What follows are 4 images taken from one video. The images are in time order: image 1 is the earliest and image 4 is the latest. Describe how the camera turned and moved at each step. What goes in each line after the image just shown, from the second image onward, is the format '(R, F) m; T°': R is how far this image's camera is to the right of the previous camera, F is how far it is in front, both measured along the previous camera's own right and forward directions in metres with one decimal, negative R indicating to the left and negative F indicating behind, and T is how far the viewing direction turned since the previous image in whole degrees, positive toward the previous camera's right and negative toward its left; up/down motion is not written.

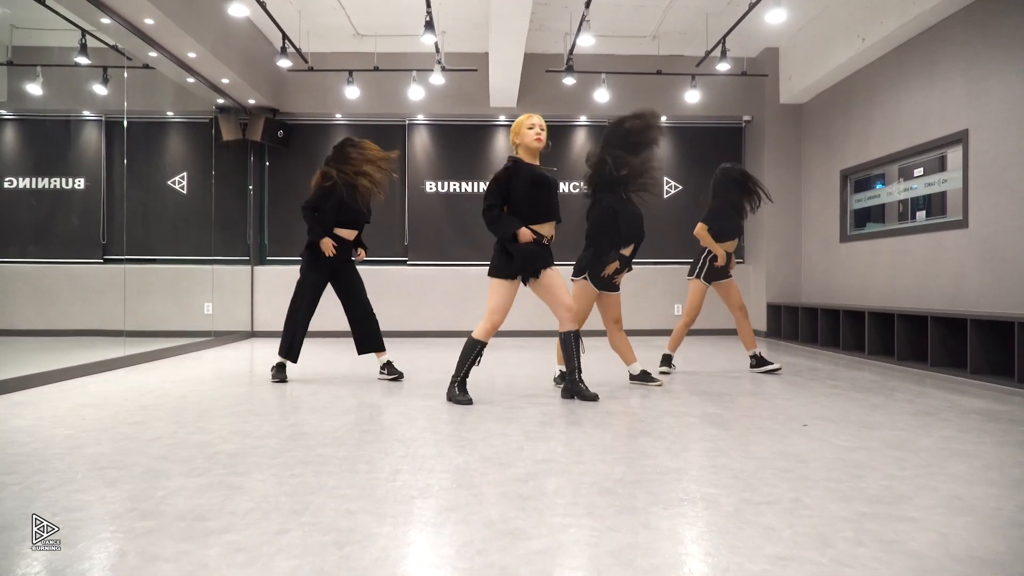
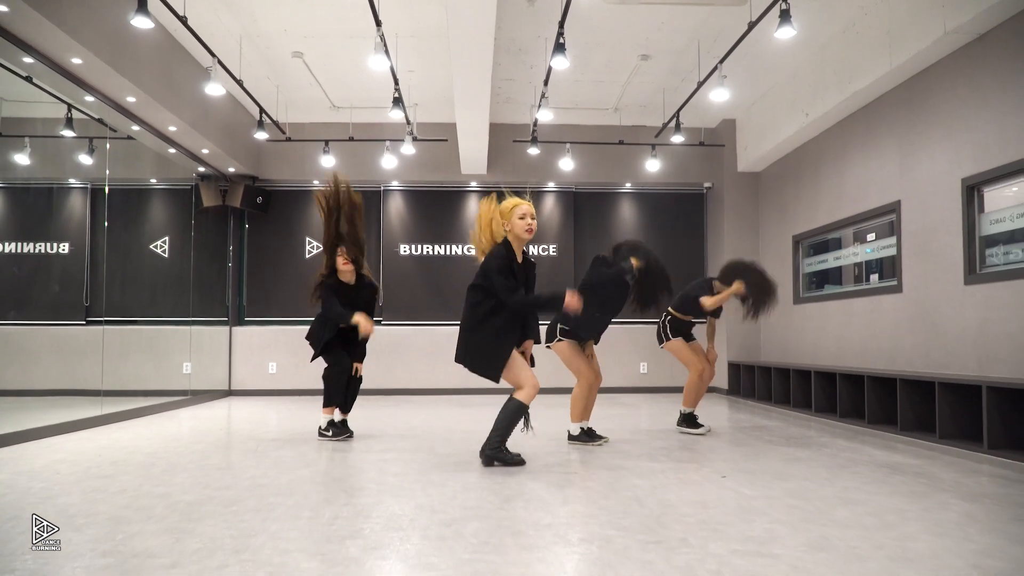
(+0.3, -0.4) m; +1°
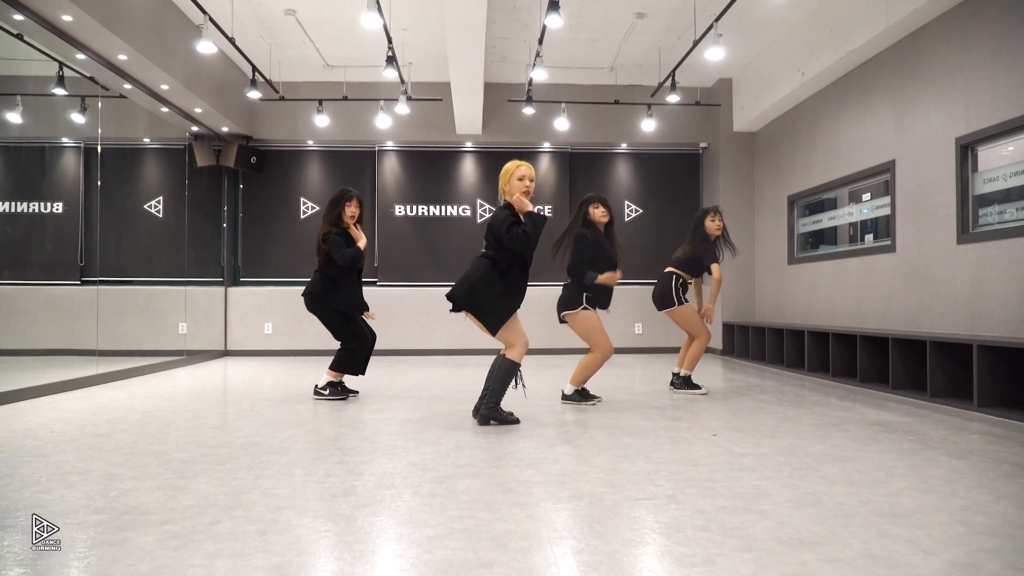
(0.0, 0.0) m; 0°
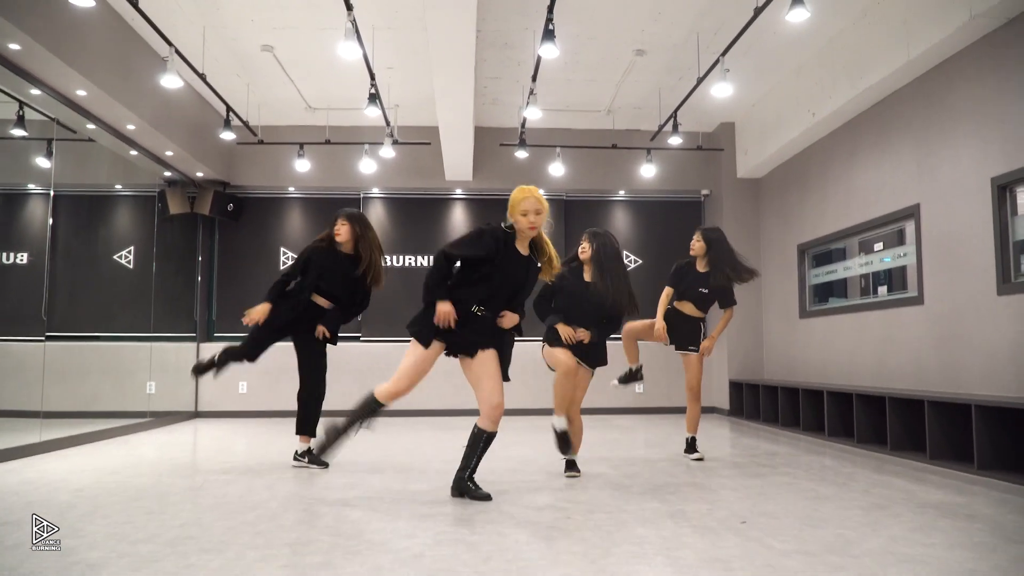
(0.0, +0.5) m; 0°
